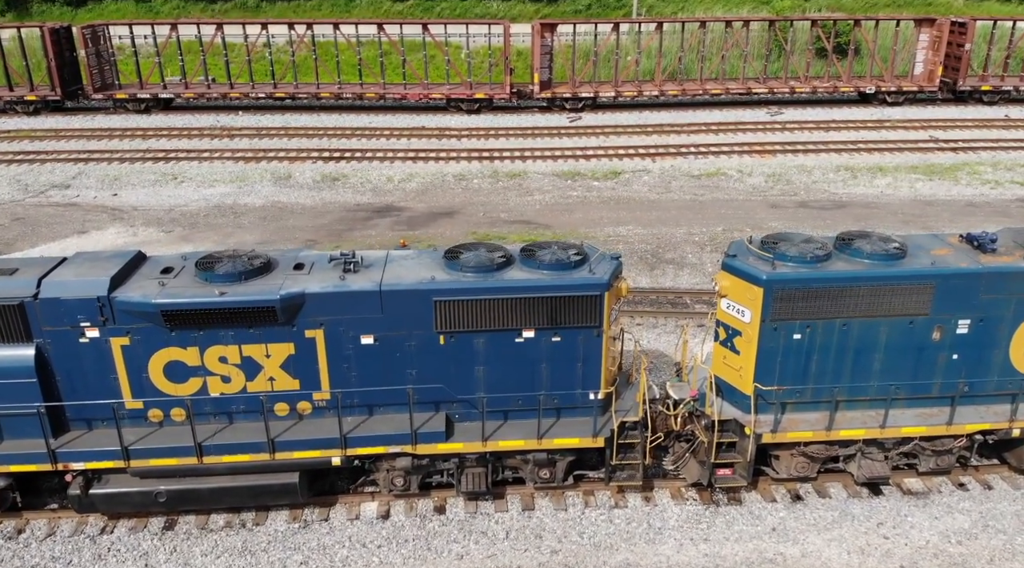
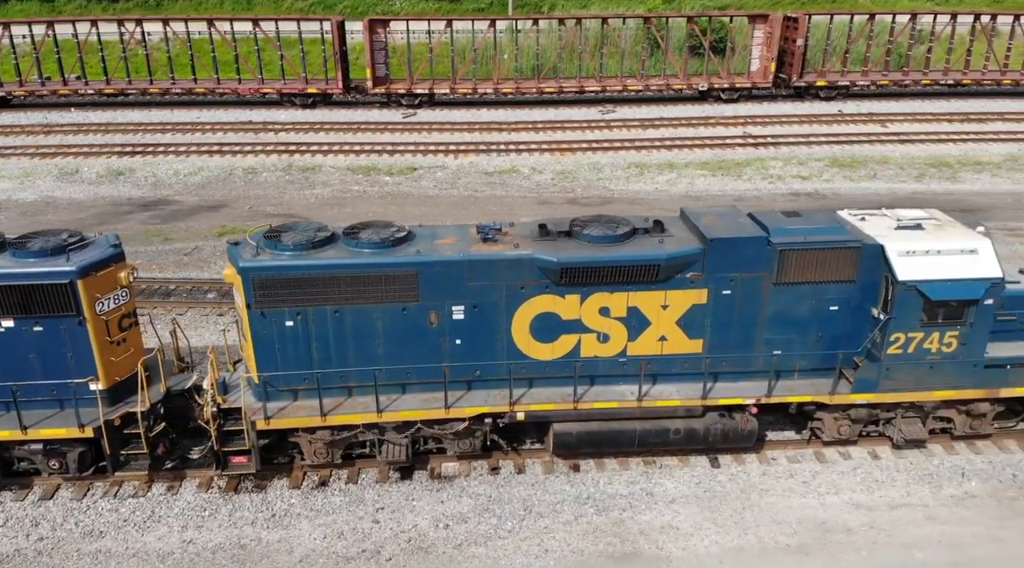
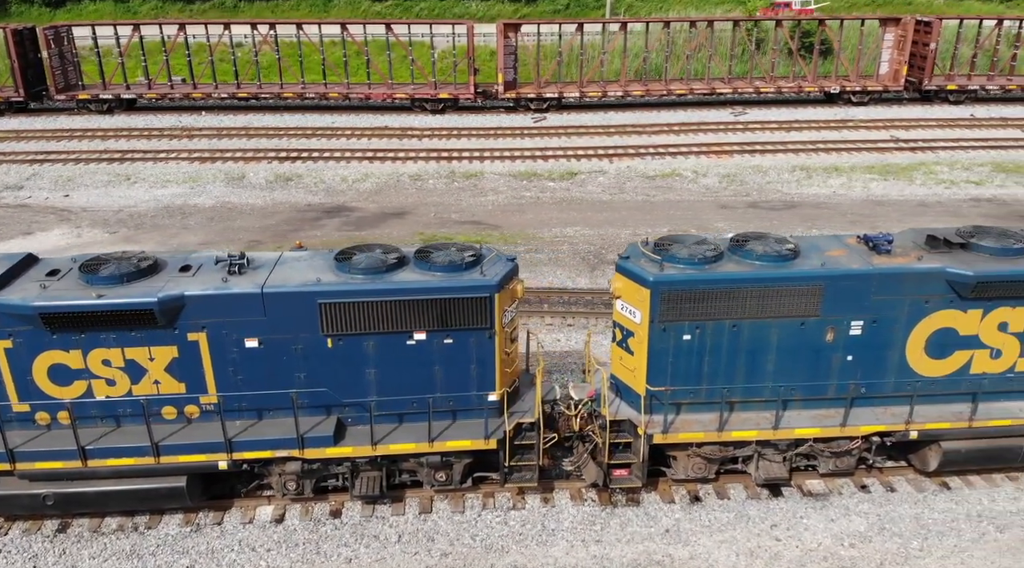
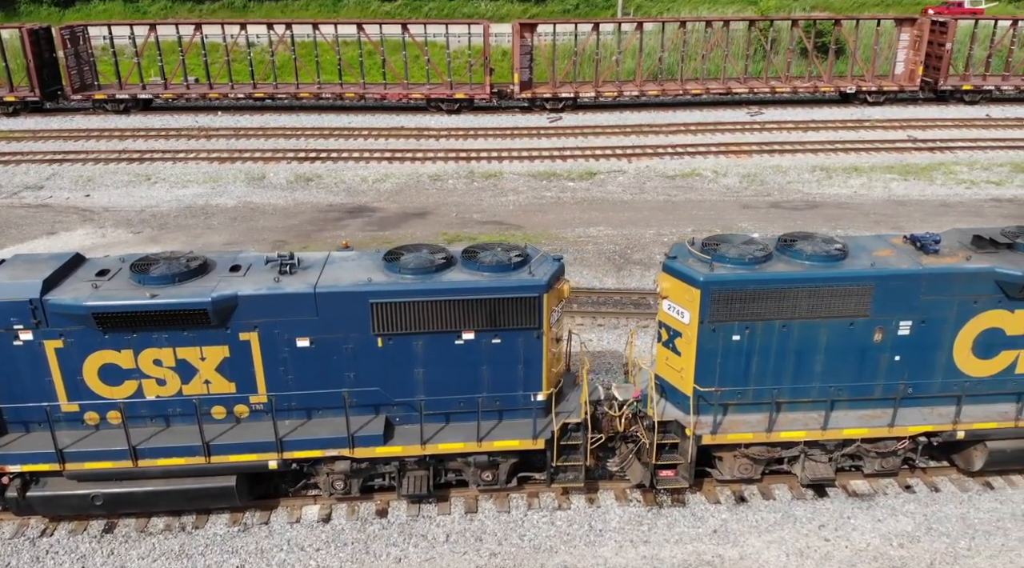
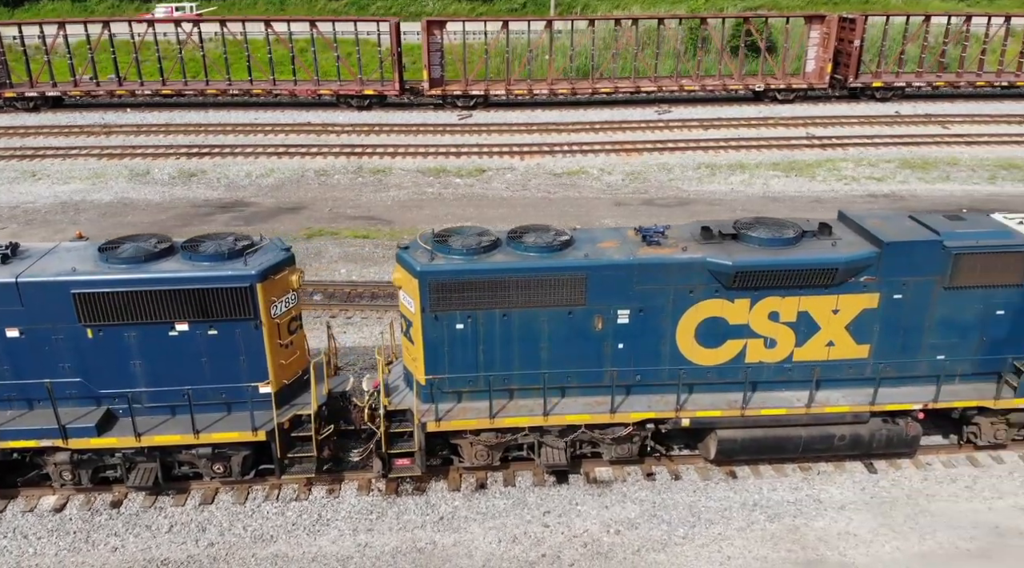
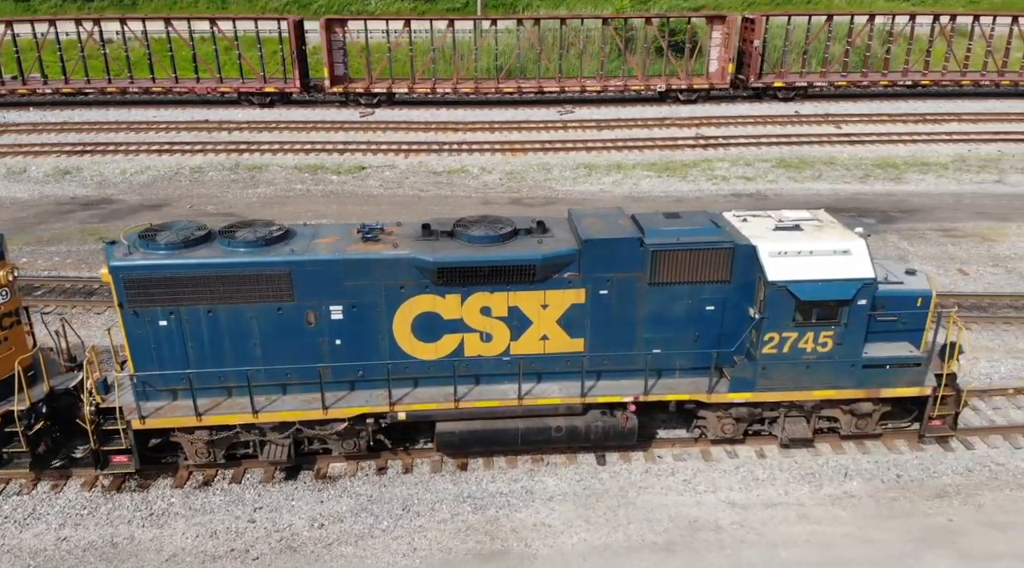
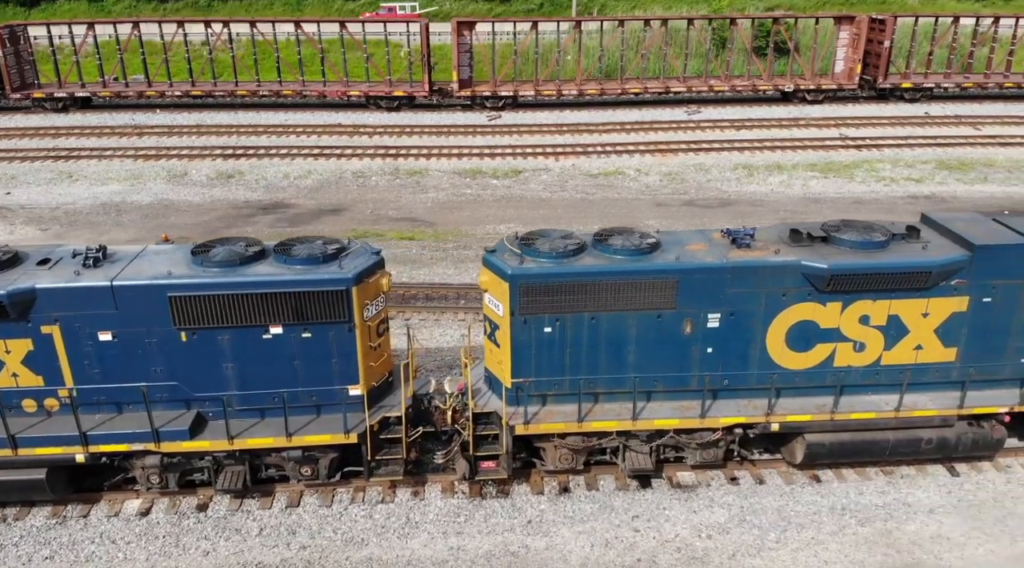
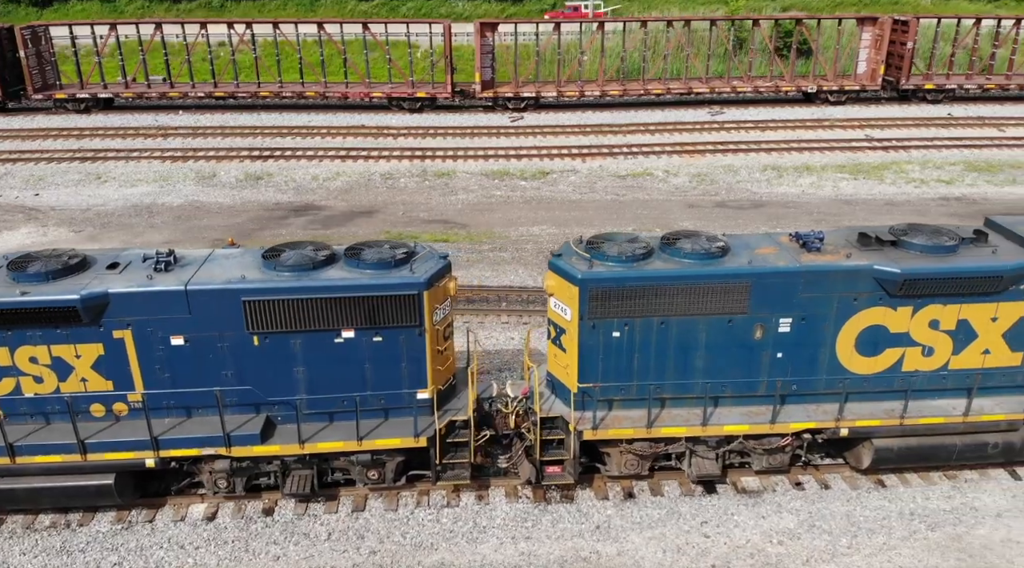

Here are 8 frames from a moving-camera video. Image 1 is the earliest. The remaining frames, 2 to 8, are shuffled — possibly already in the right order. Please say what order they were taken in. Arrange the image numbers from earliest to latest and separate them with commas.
4, 3, 8, 7, 5, 2, 6
